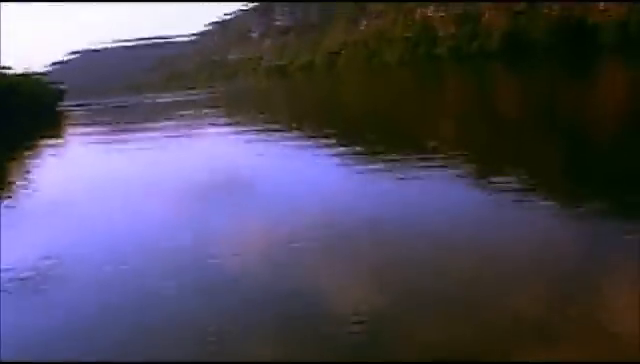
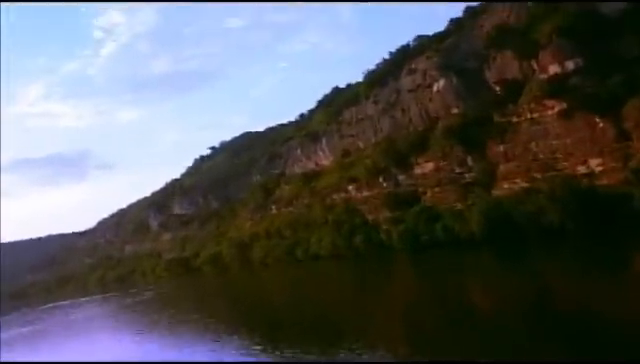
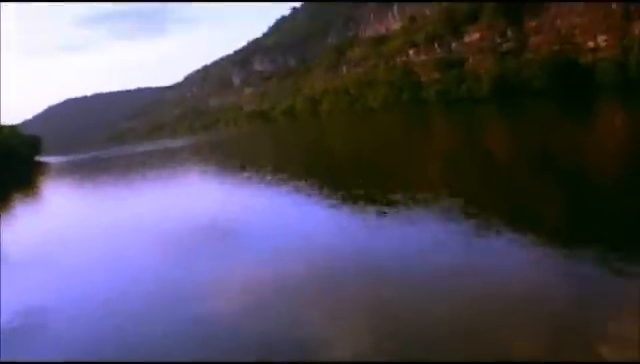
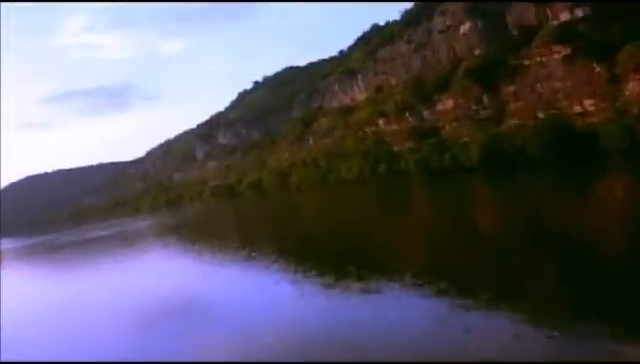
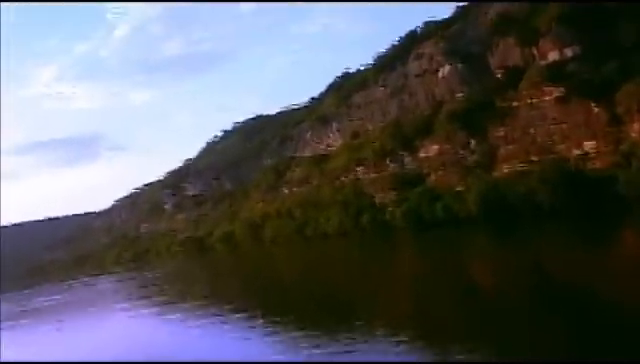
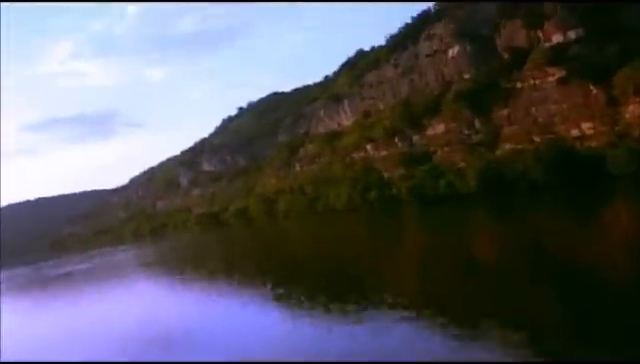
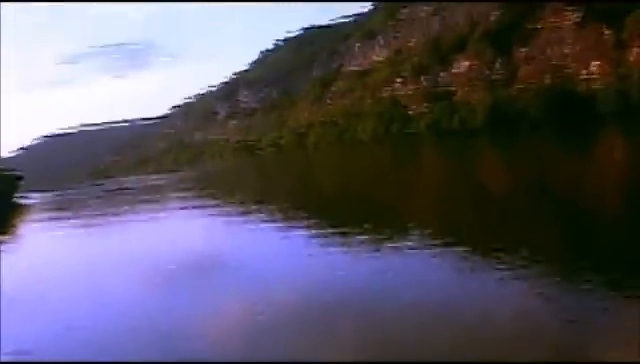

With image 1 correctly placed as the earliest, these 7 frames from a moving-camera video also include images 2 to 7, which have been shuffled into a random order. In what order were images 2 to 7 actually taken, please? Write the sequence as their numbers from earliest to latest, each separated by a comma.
3, 7, 4, 6, 5, 2
